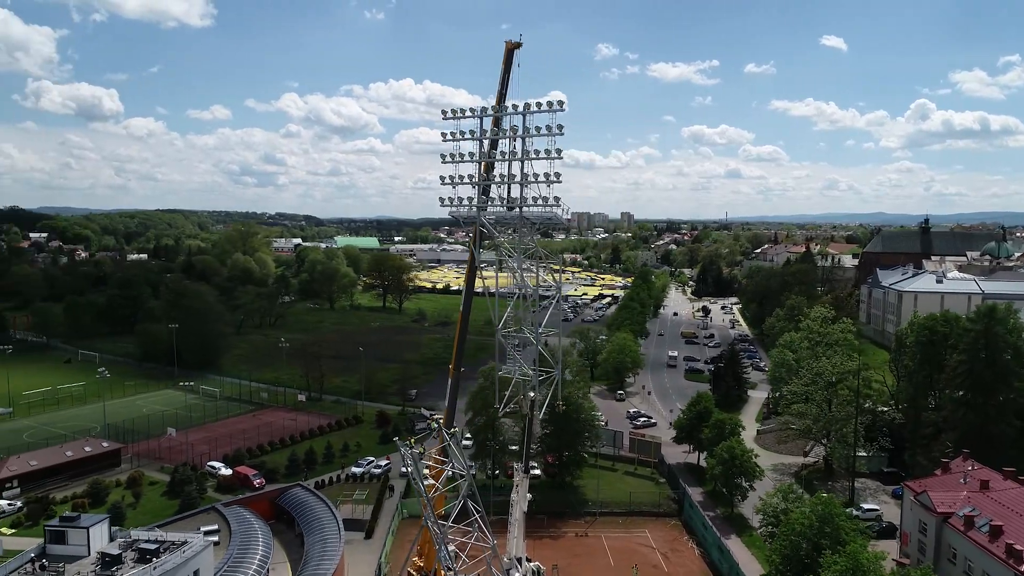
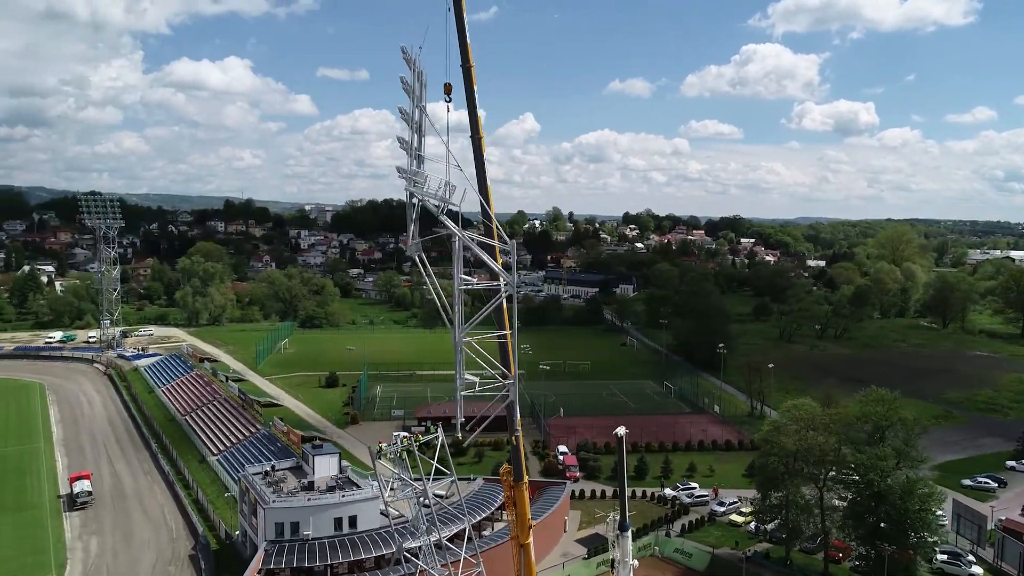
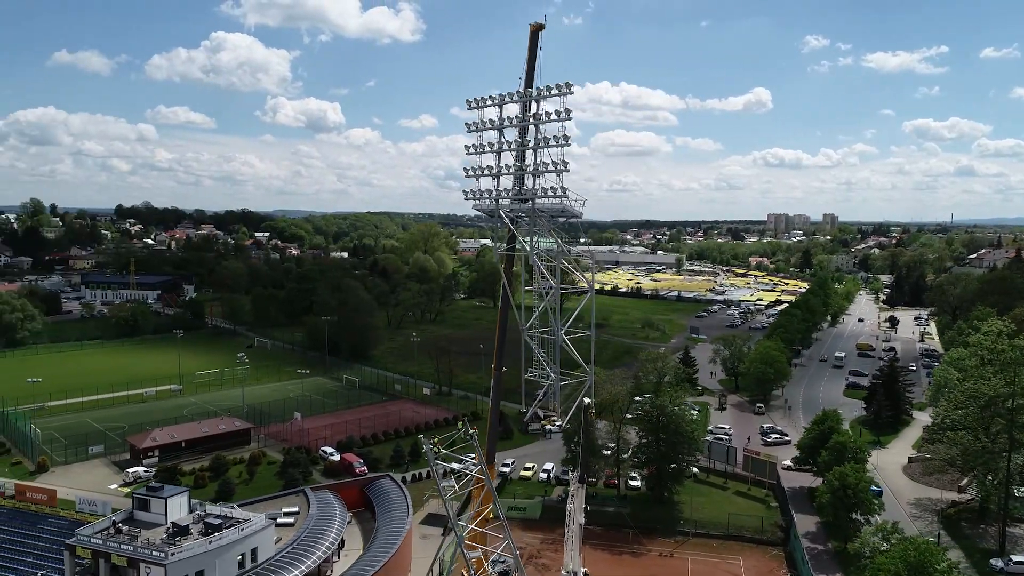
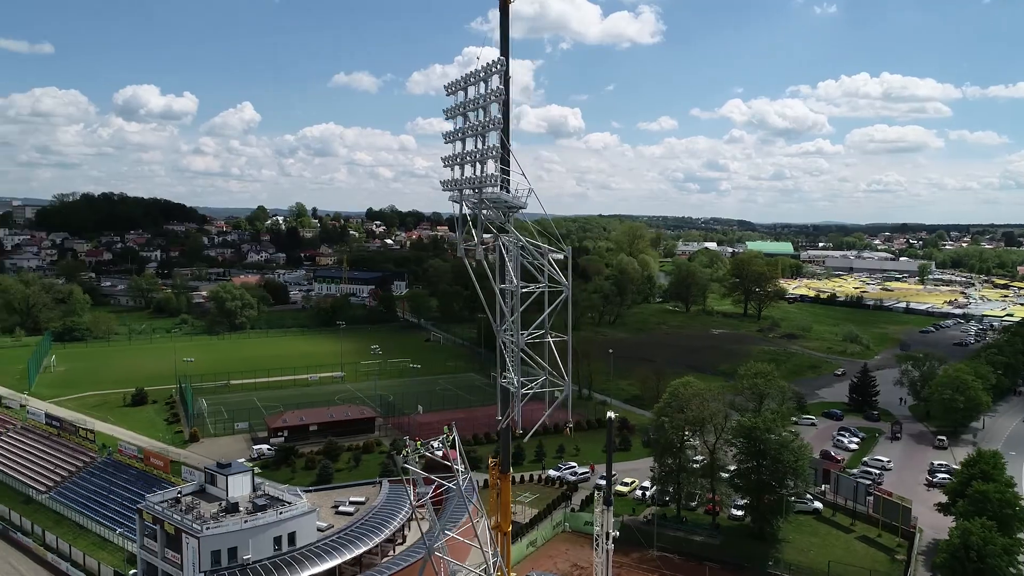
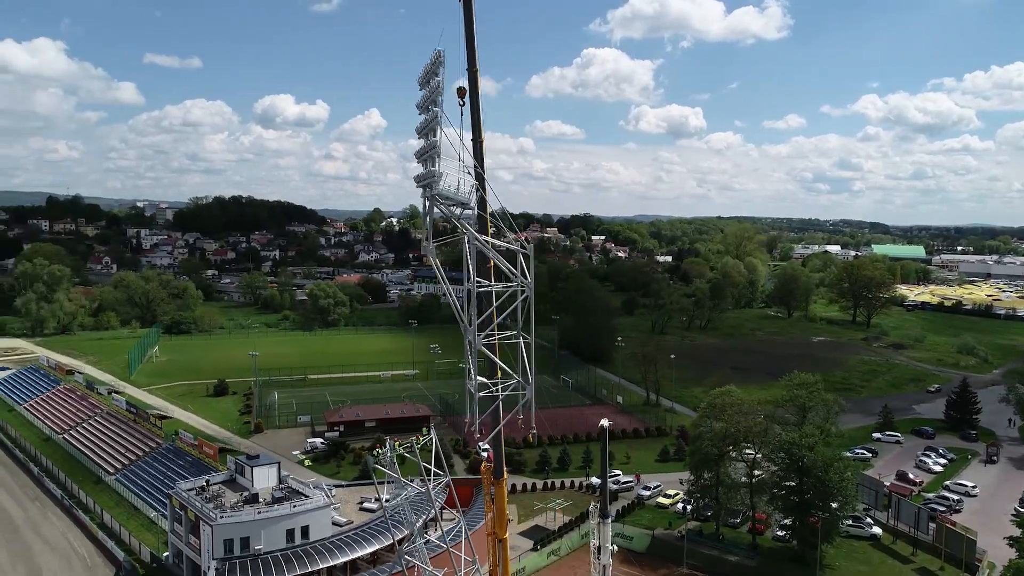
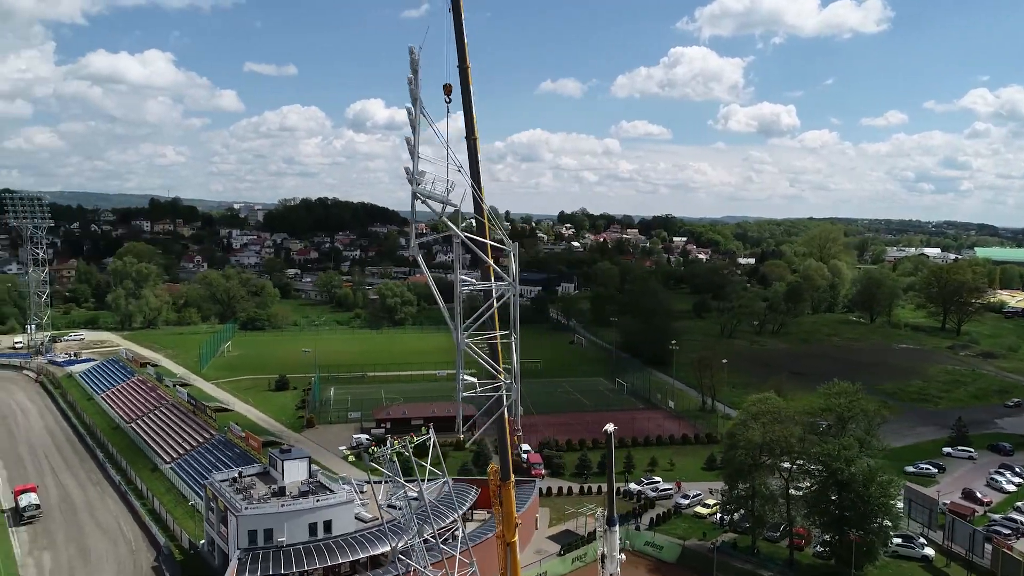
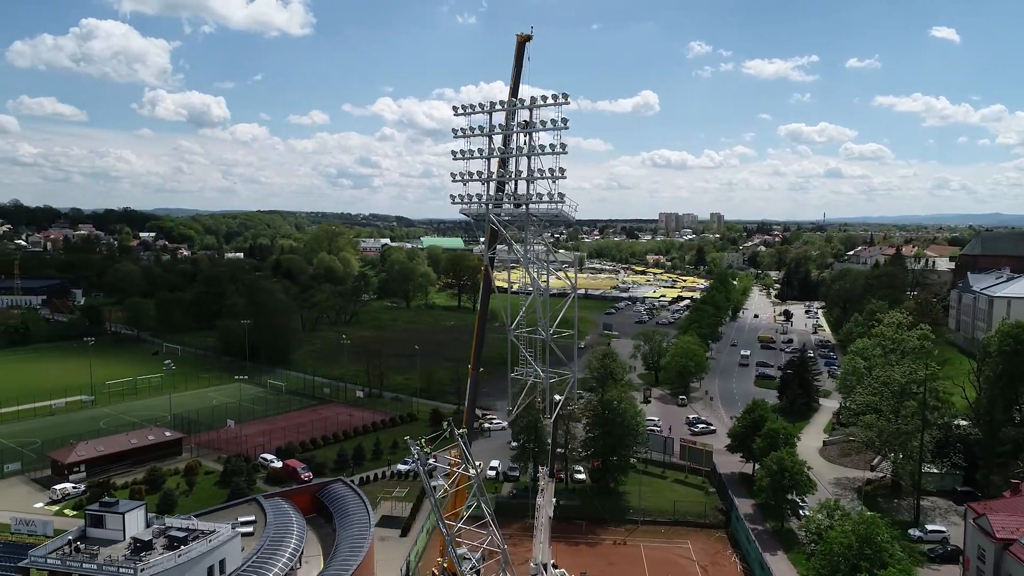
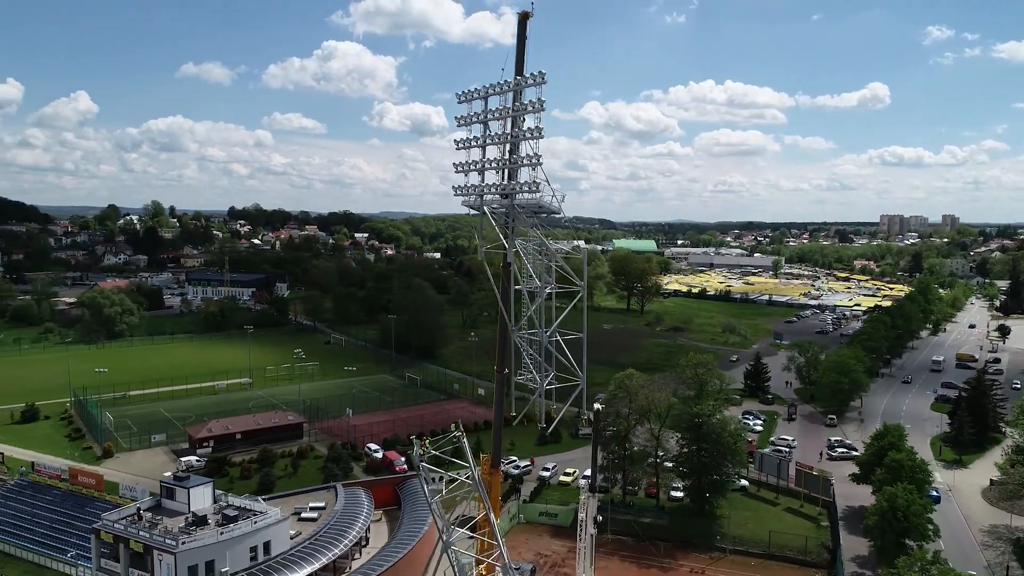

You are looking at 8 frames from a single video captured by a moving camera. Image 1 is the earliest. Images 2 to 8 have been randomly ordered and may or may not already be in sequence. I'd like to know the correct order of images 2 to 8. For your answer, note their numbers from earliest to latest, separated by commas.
7, 3, 8, 4, 5, 6, 2
